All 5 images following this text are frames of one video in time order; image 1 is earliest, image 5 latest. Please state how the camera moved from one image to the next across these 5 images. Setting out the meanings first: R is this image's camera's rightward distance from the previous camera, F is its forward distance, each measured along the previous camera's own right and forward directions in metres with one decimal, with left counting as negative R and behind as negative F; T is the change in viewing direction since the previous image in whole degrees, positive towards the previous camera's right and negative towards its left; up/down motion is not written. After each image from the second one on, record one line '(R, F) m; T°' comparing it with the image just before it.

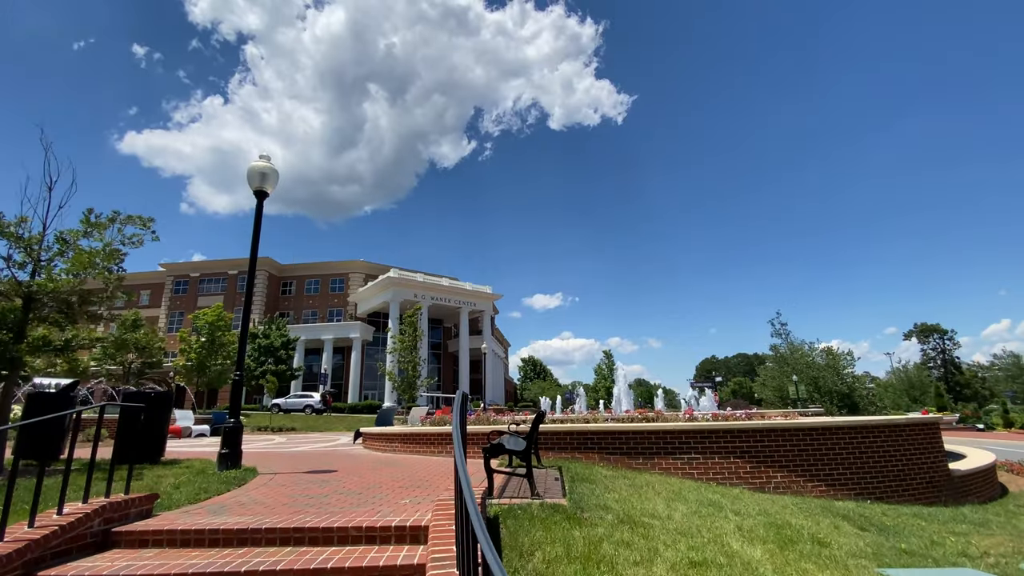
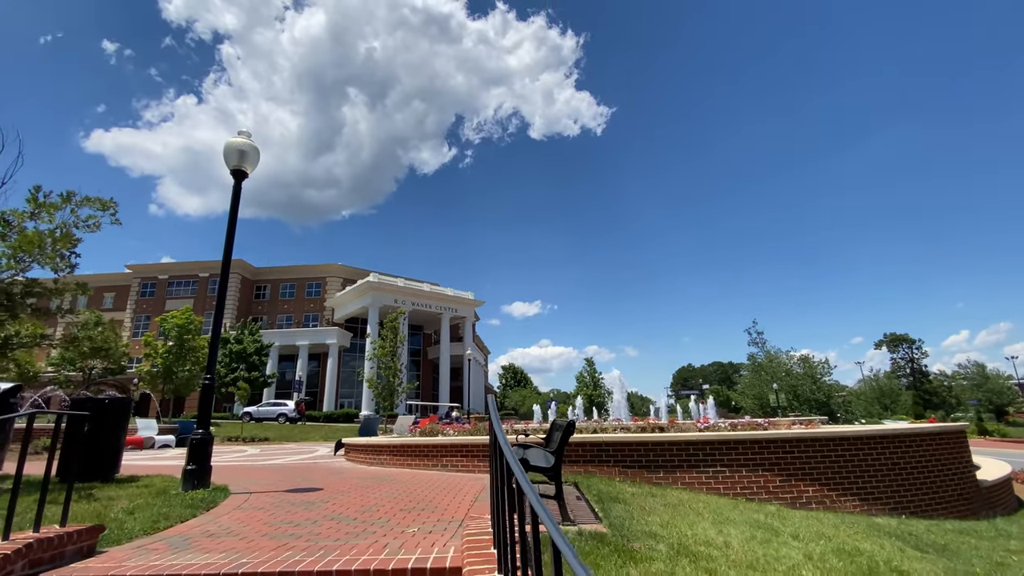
(-0.5, +0.9) m; +2°
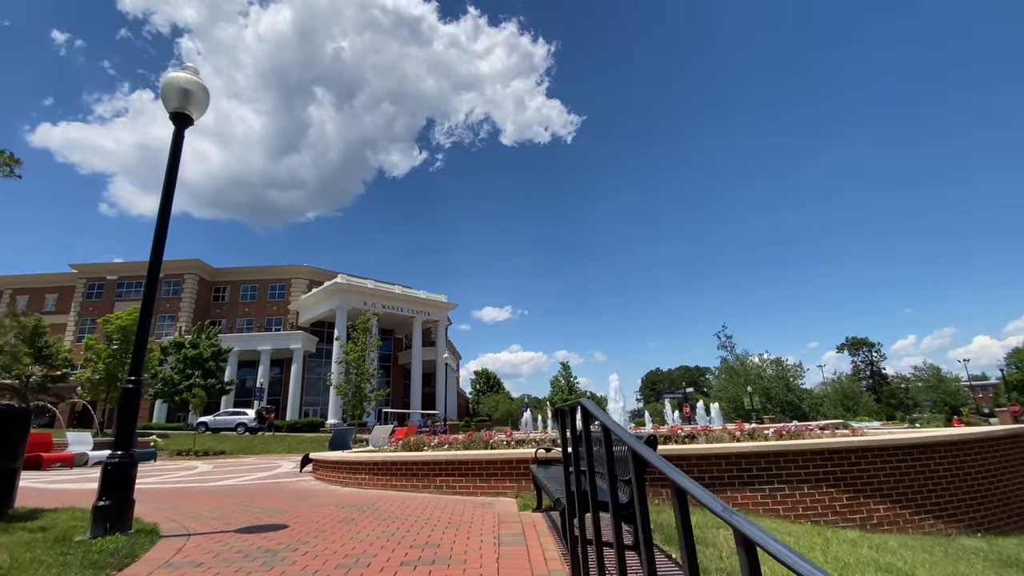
(-0.6, +1.5) m; +3°
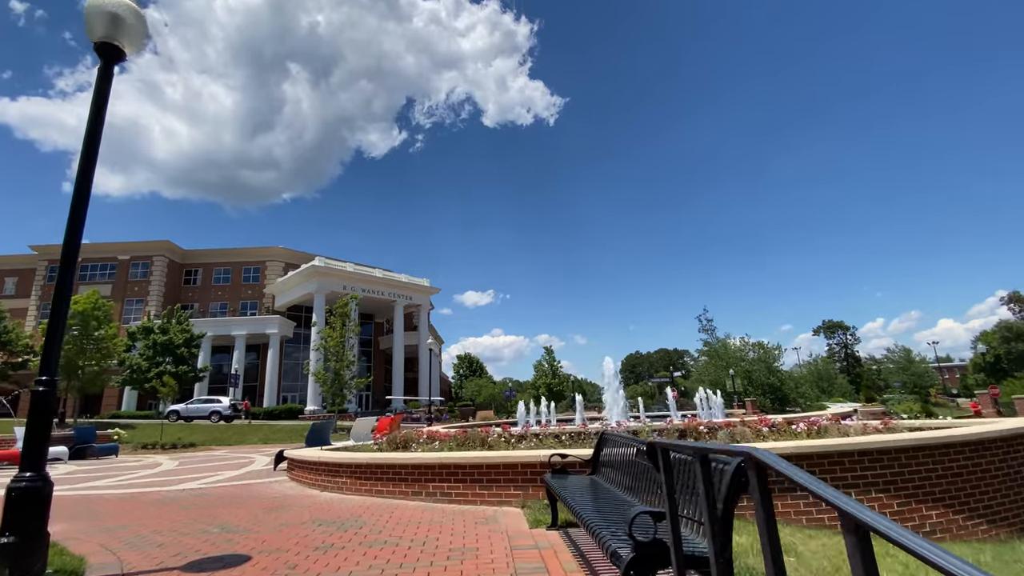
(-0.3, +1.0) m; +2°
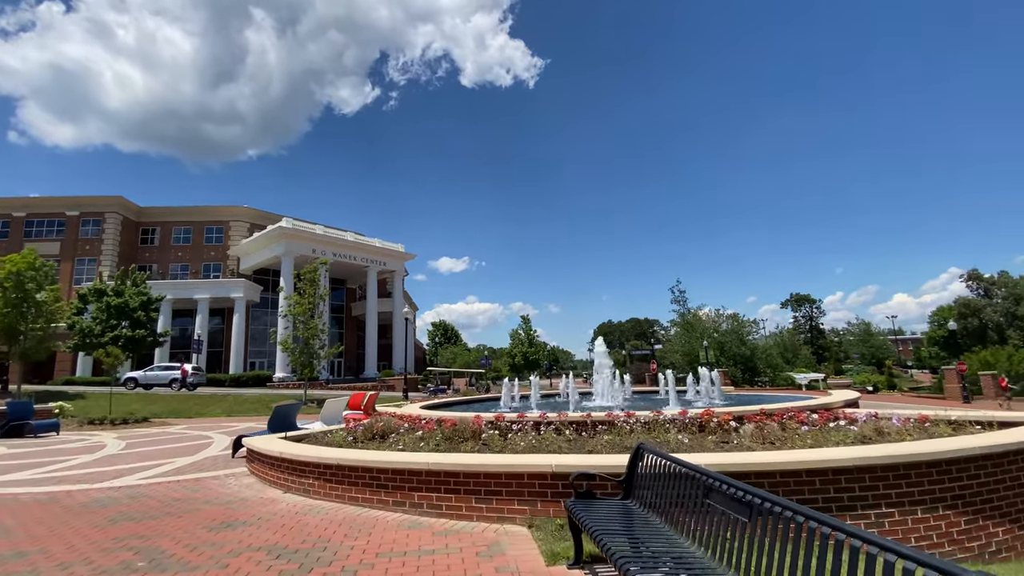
(-0.3, +1.2) m; +3°
